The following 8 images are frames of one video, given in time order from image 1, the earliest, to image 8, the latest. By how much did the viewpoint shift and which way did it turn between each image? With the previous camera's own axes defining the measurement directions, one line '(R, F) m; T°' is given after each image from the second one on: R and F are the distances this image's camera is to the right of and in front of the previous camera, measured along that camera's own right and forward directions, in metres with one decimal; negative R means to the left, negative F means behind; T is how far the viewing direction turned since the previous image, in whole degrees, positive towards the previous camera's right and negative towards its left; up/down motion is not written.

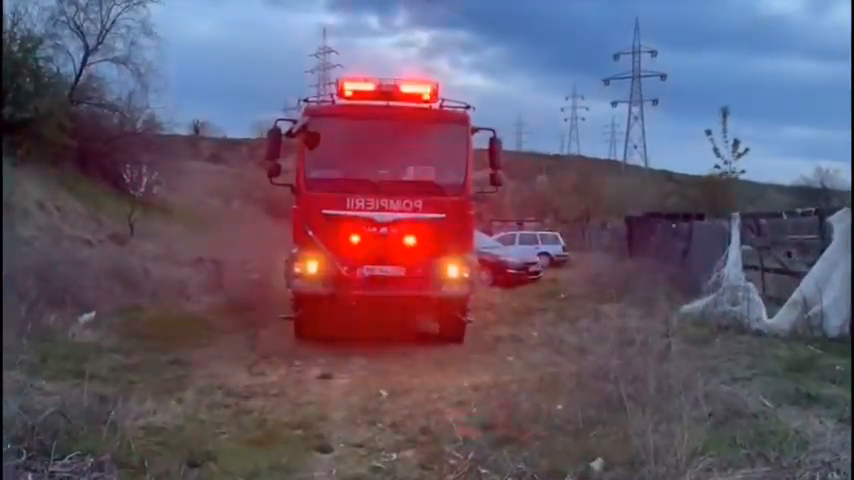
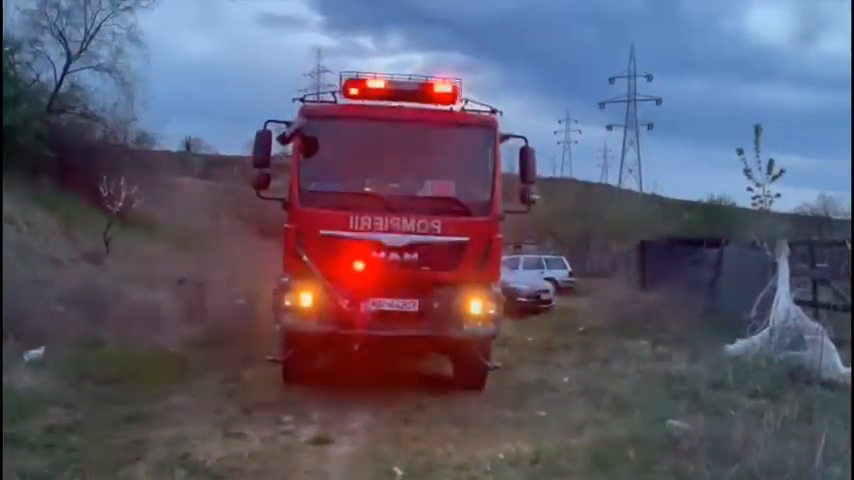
(-0.4, +1.9) m; +1°
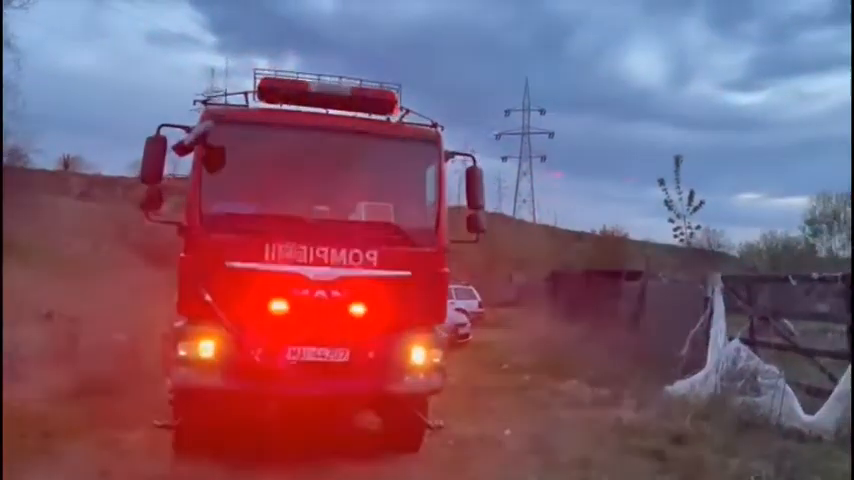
(-0.4, +1.5) m; +9°
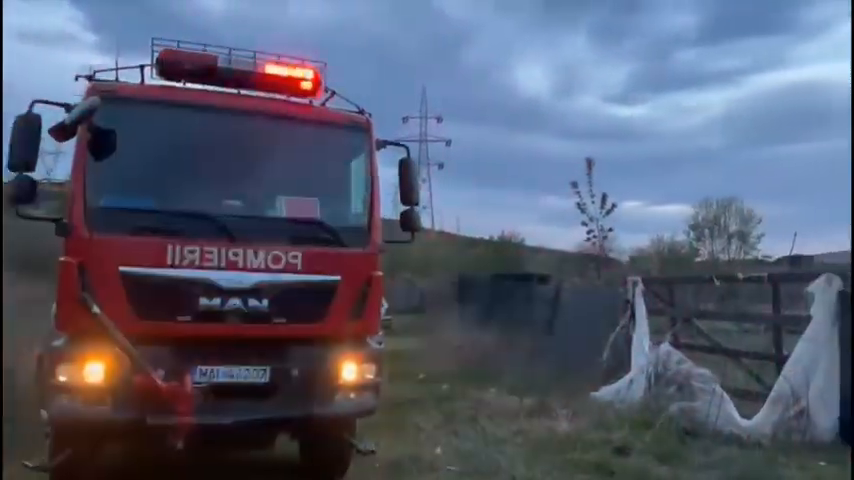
(-0.3, +0.9) m; +8°
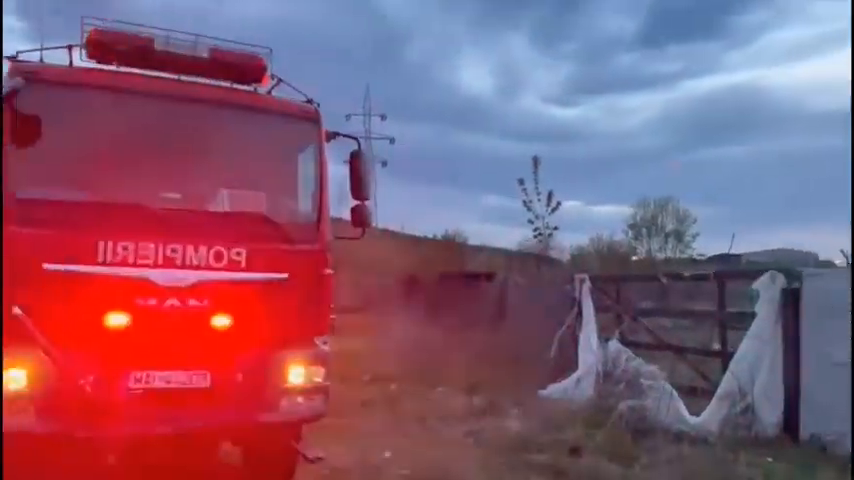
(-0.1, +0.3) m; +5°
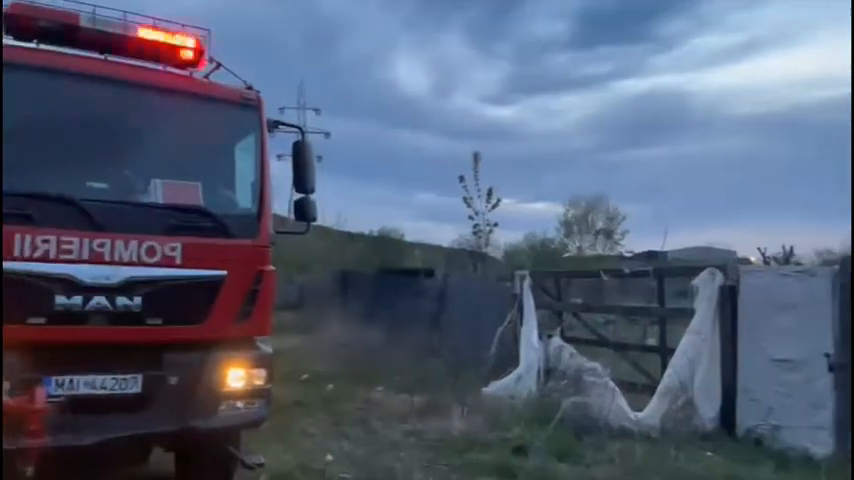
(-0.1, +0.3) m; +5°
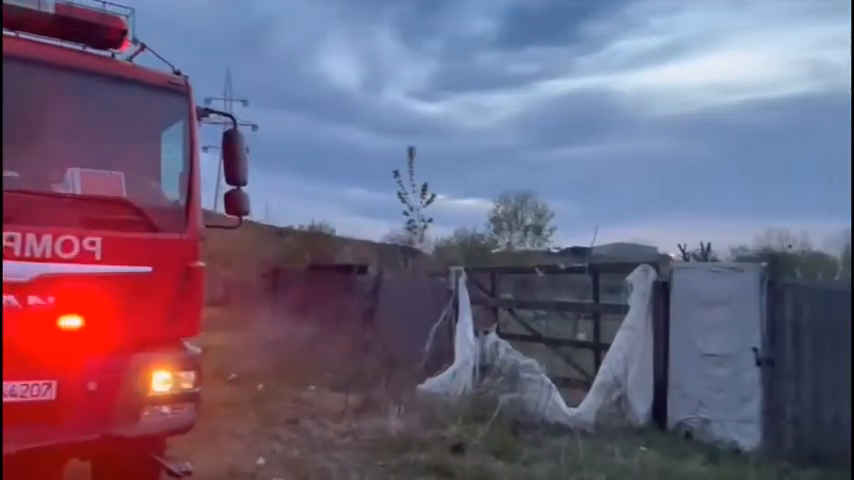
(-0.1, +0.2) m; +6°
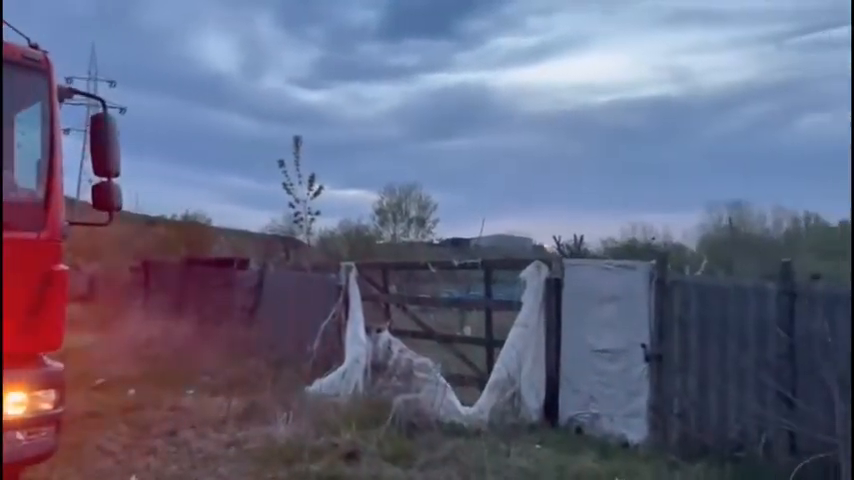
(-0.1, +0.4) m; +10°
